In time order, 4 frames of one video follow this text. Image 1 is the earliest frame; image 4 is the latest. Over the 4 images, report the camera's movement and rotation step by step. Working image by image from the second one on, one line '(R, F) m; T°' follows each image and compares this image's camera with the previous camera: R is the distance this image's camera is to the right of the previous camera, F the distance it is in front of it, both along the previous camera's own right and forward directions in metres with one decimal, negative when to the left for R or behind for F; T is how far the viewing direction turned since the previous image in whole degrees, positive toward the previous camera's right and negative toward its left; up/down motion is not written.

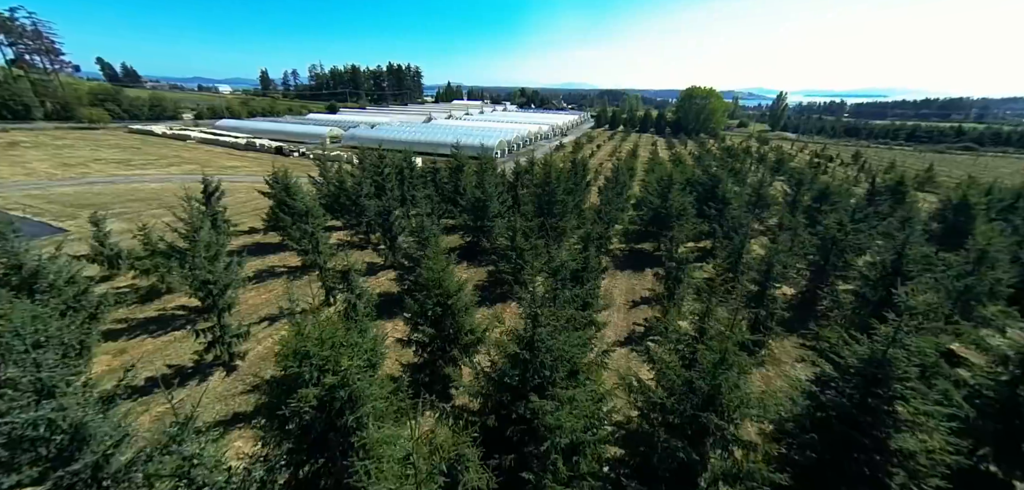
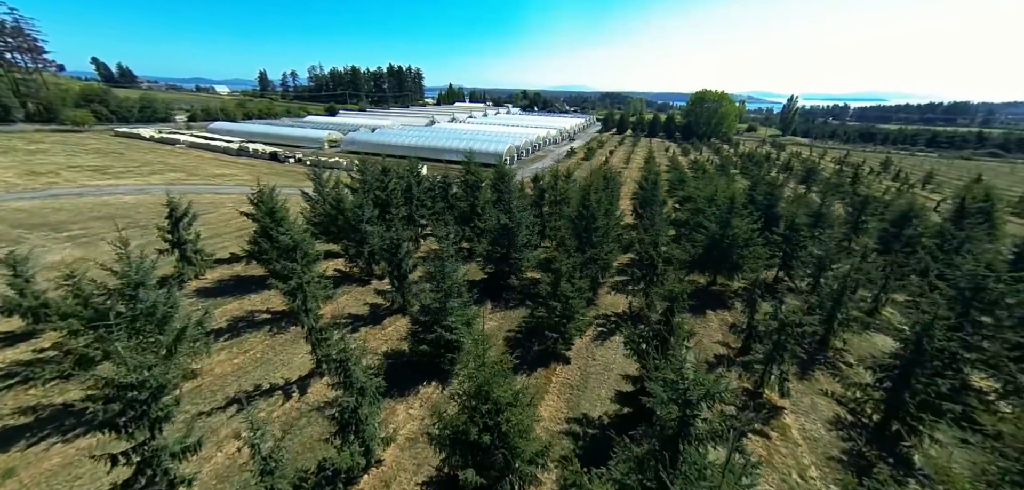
(-1.8, +4.3) m; 0°
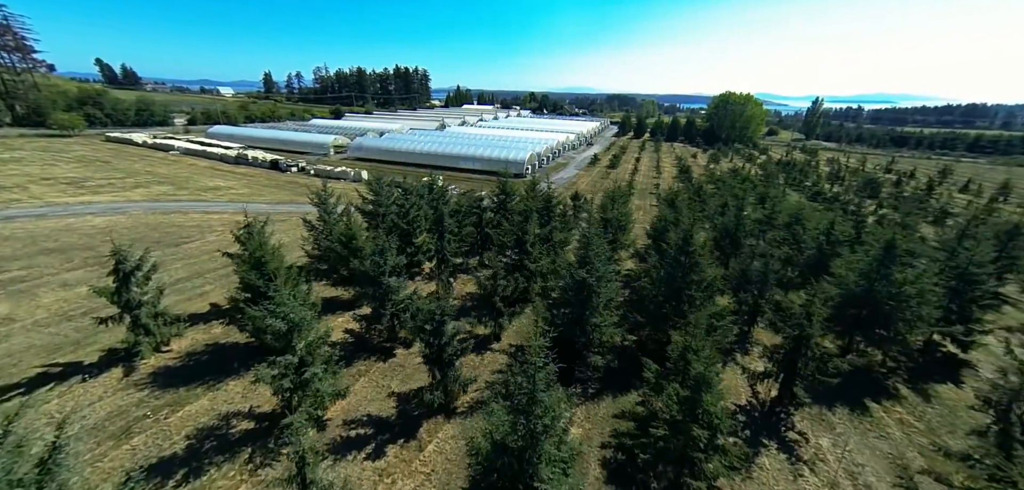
(-2.9, +5.7) m; -1°
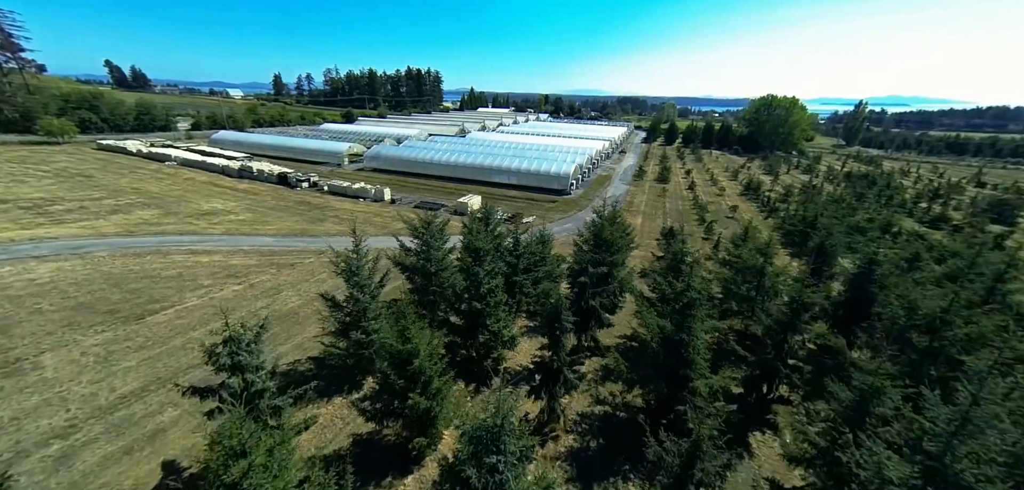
(-4.8, +8.2) m; -1°
